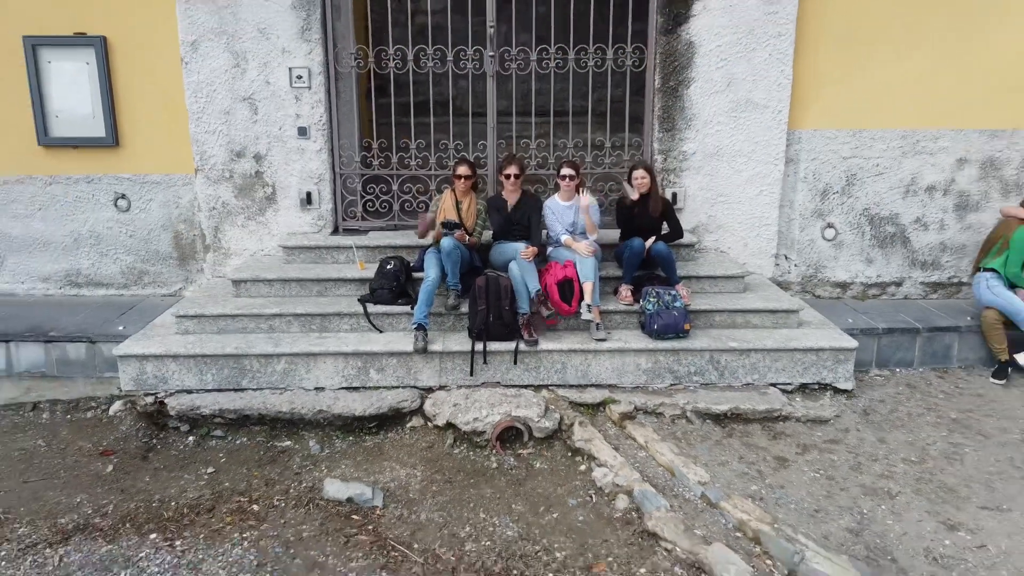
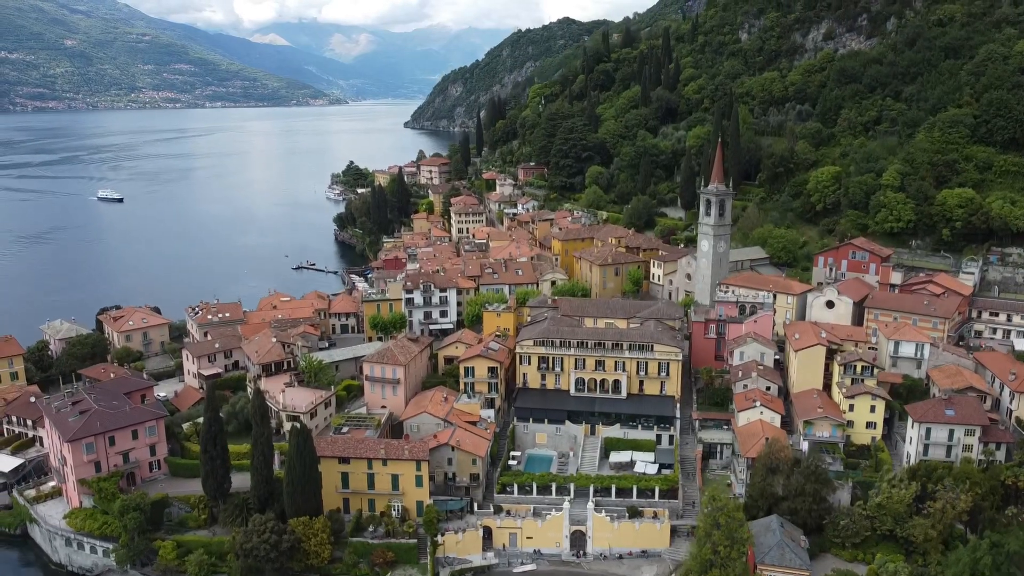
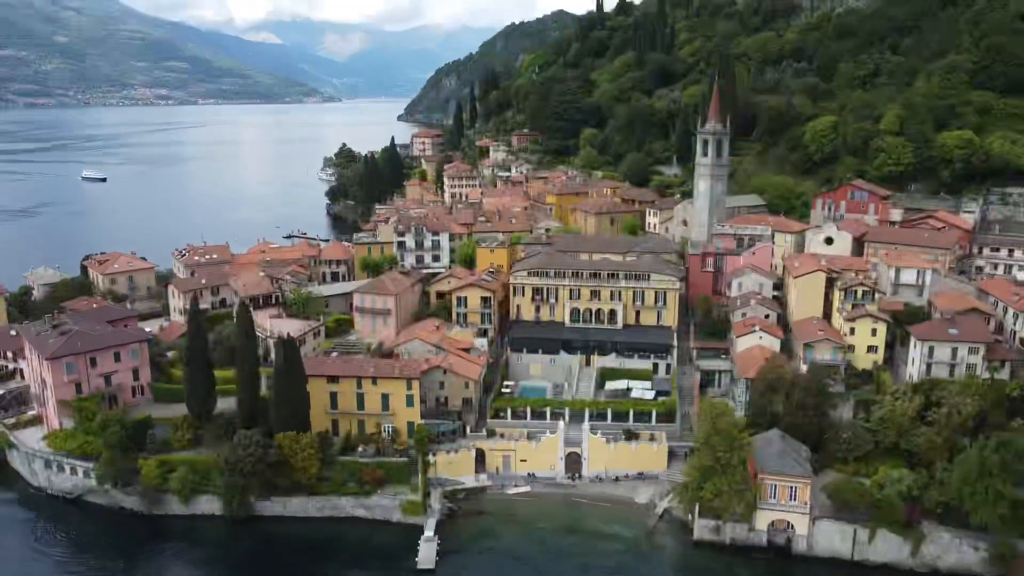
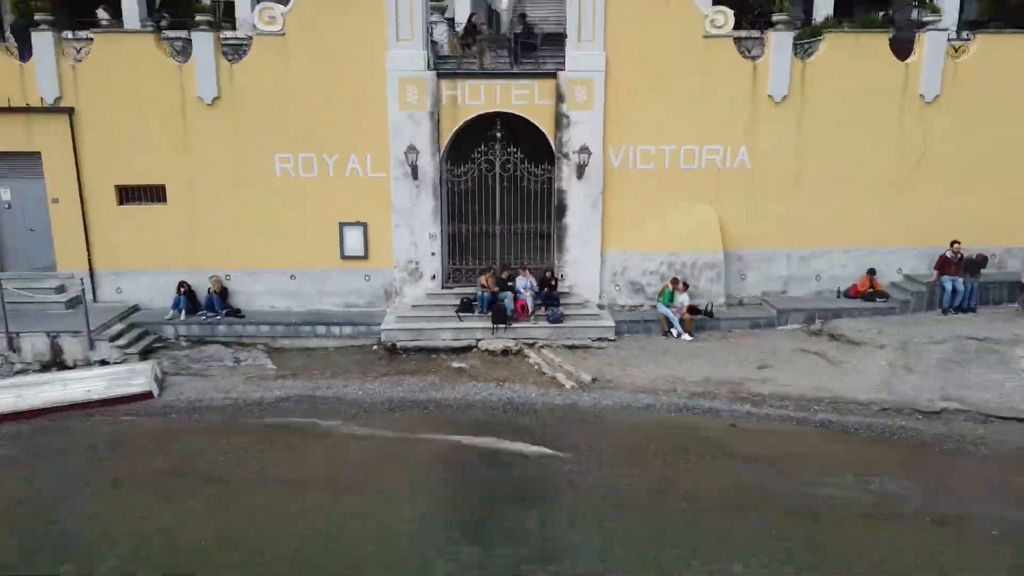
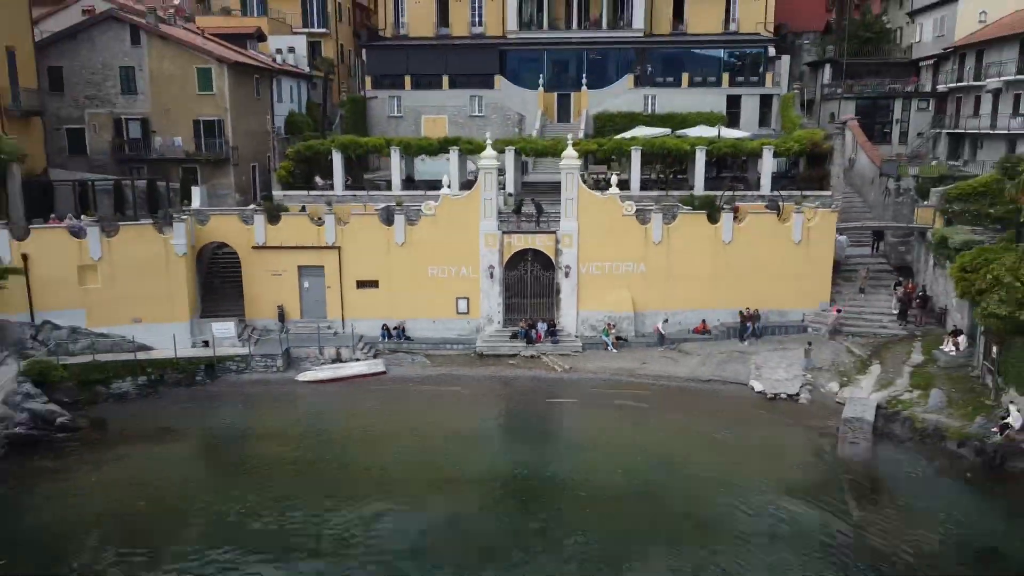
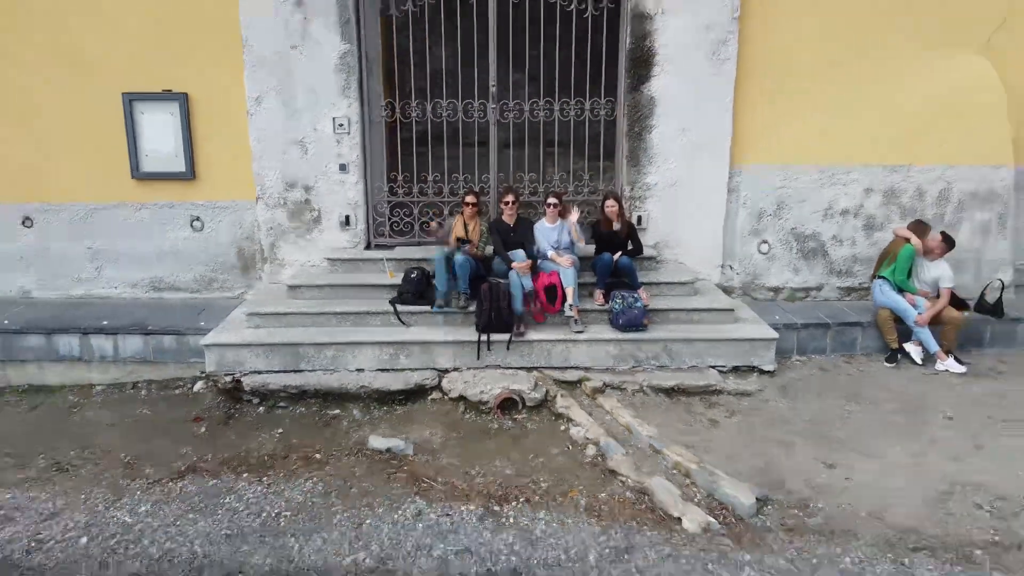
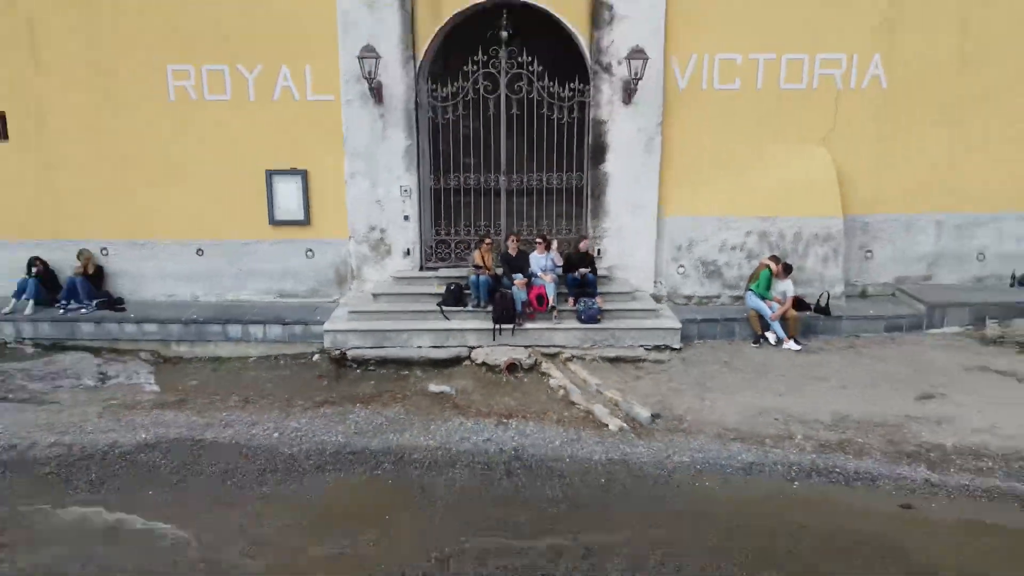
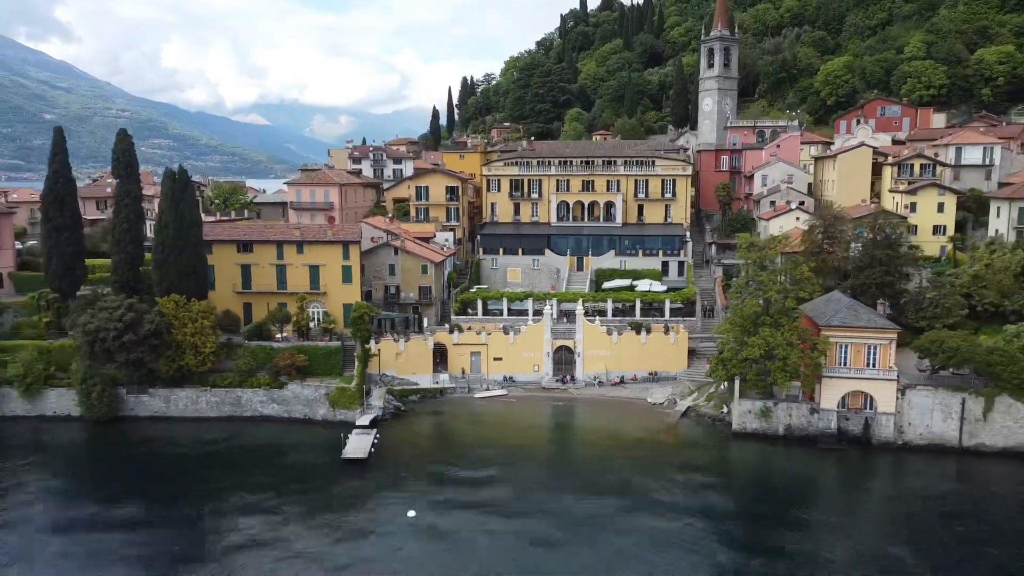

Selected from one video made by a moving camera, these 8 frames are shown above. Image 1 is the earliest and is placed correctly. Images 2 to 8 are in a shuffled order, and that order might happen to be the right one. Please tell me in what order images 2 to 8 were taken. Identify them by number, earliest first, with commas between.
6, 7, 4, 5, 8, 3, 2
